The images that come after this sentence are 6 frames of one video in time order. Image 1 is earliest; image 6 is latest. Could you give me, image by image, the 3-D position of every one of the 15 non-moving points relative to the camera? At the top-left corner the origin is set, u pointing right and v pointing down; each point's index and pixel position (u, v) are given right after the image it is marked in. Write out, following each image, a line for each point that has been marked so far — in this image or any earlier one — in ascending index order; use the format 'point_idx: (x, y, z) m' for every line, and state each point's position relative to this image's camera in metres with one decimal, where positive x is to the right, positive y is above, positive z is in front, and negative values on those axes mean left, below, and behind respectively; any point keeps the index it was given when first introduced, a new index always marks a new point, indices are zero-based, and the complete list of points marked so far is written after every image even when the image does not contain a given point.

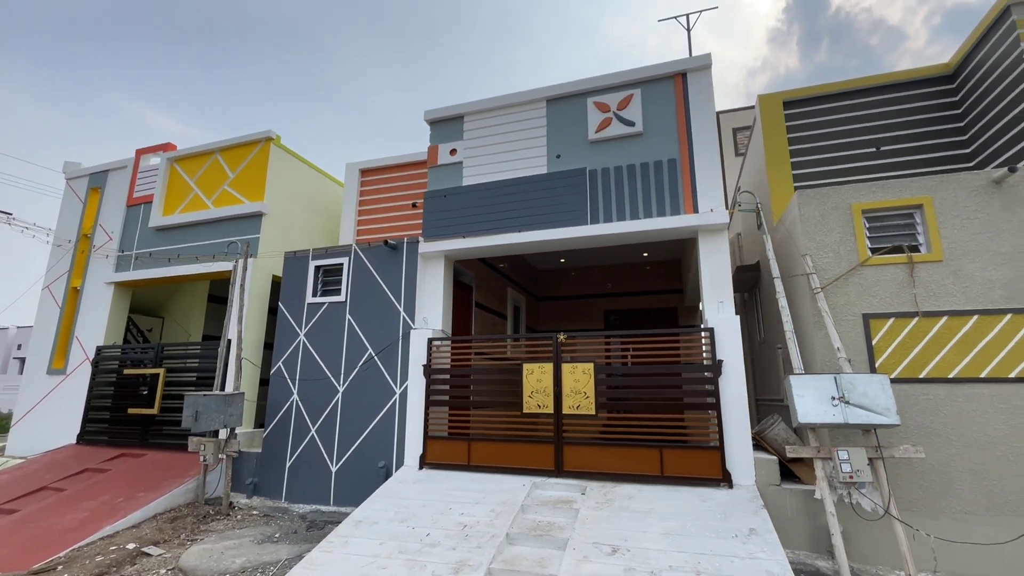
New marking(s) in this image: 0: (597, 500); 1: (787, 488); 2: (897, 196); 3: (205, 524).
0: (+1.0, -2.4, +5.3) m
1: (+3.1, -2.2, +5.2) m
2: (+4.5, +1.1, +5.4) m
3: (-4.1, -3.2, +6.3) m
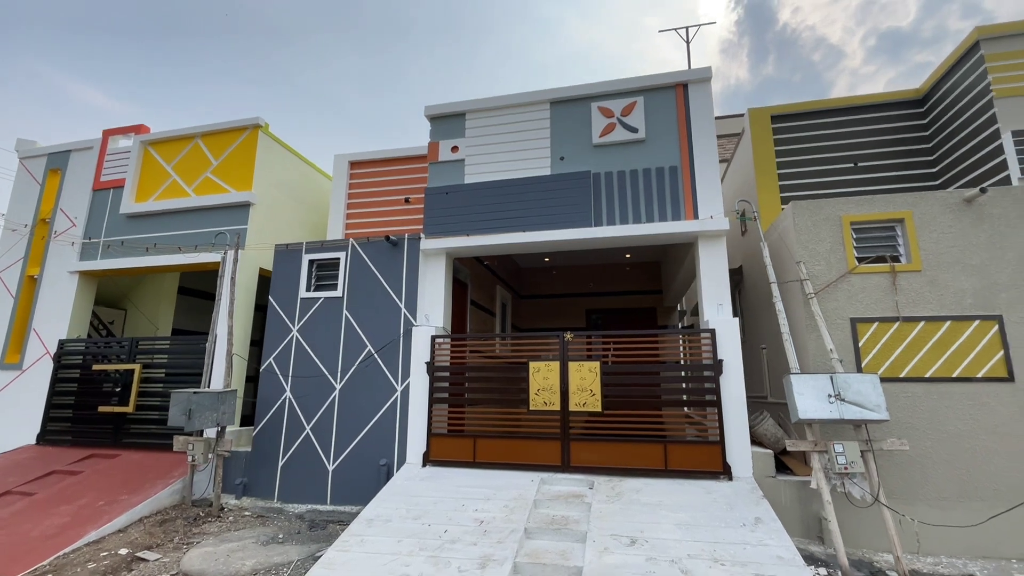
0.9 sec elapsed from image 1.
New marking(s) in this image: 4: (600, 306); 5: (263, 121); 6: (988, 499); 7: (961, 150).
0: (+1.1, -2.4, +5.5) m
1: (+3.2, -2.3, +5.6) m
2: (+4.7, +1.0, +5.9) m
3: (-4.1, -3.1, +6.0) m
4: (+2.4, -0.5, +12.6) m
5: (-4.5, +3.0, +8.5) m
6: (+5.1, -2.3, +5.0) m
7: (+6.5, +2.0, +6.7) m
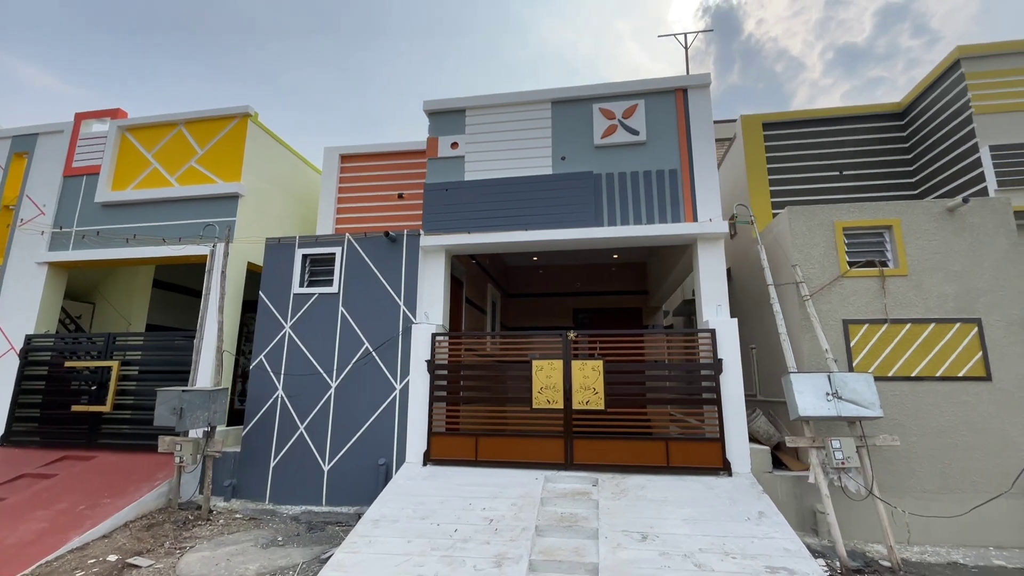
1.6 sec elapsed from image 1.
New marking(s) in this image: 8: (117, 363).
0: (+1.2, -2.4, +5.6) m
1: (+3.3, -2.3, +5.8) m
2: (+4.8, +0.9, +6.2) m
3: (-4.0, -3.0, +5.8) m
4: (+2.0, -0.5, +12.7) m
5: (-4.6, +3.1, +8.2) m
6: (+5.2, -2.3, +5.3) m
7: (+6.5, +1.9, +7.1) m
8: (-6.3, -1.2, +7.5) m
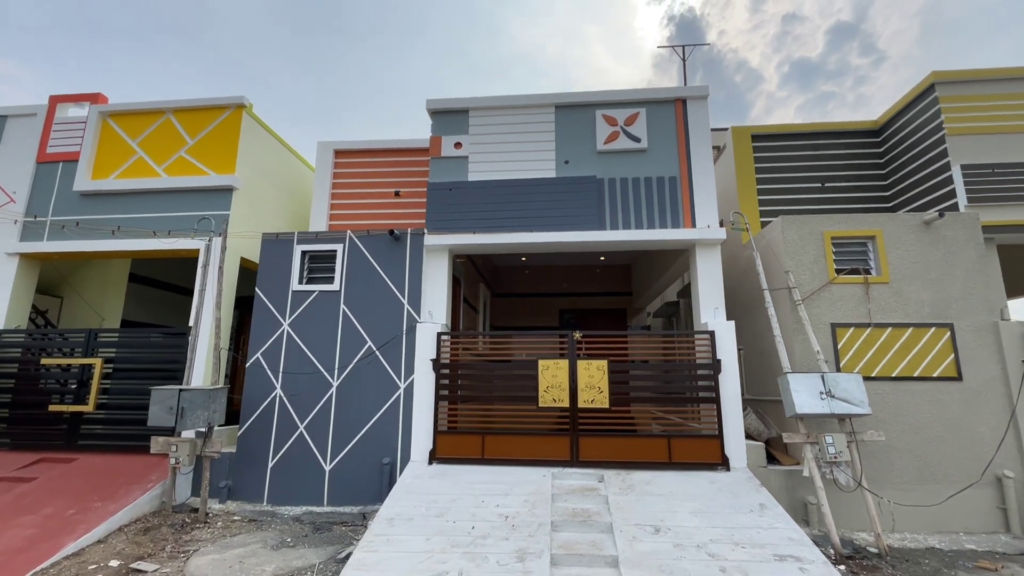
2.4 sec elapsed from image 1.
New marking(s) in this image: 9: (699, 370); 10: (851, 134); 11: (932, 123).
0: (+1.3, -2.5, +5.8) m
1: (+3.4, -2.4, +6.1) m
2: (+4.9, +0.9, +6.6) m
3: (-3.9, -3.0, +5.6) m
4: (+1.7, -0.5, +12.9) m
5: (-4.5, +3.2, +8.0) m
6: (+5.4, -2.4, +5.8) m
7: (+6.6, +1.8, +7.6) m
8: (-6.3, -1.1, +7.1) m
9: (+2.6, -1.1, +6.4) m
10: (+6.2, +2.8, +8.5) m
11: (+6.6, +2.6, +7.3) m
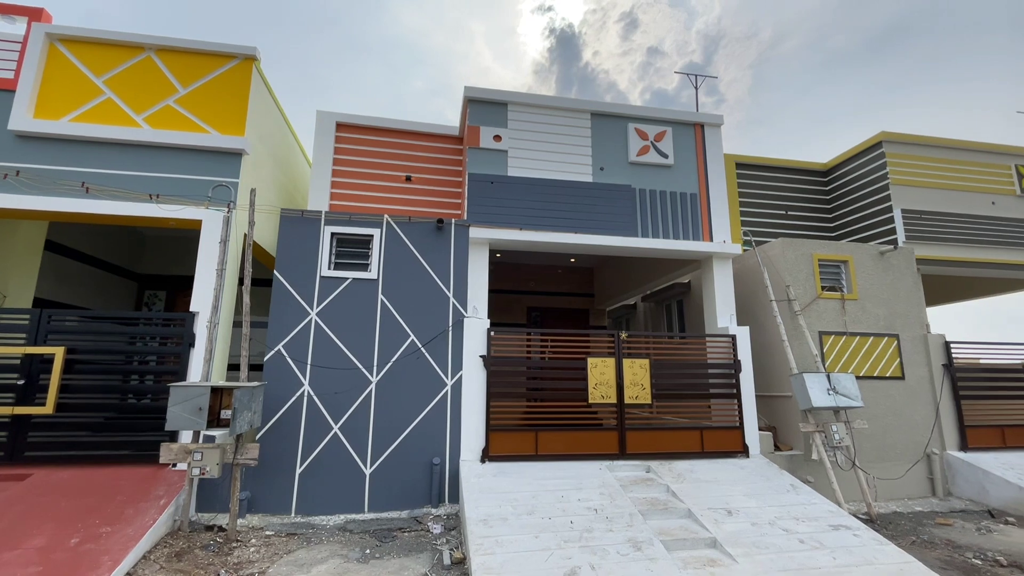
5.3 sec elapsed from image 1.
0: (+2.1, -2.5, +6.3) m
1: (+4.1, -2.6, +7.1) m
2: (+5.6, +0.6, +8.0) m
3: (-2.9, -2.8, +4.8) m
4: (+0.8, -0.5, +13.3) m
5: (-3.7, +3.5, +6.9) m
6: (+6.0, -2.7, +7.3) m
7: (+7.0, +1.5, +9.4) m
8: (-5.5, -0.7, +5.7) m
9: (+3.2, -1.2, +7.2) m
10: (+6.4, +2.5, +10.2) m
11: (+7.1, +2.3, +9.1) m
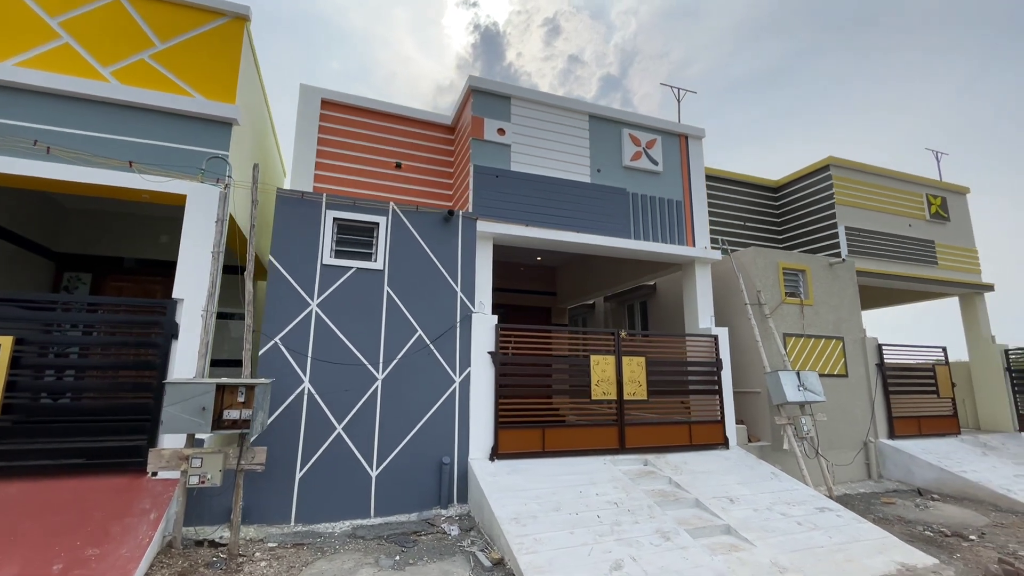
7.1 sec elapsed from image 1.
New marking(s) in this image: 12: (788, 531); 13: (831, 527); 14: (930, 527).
0: (+2.2, -2.5, +6.6) m
1: (+4.0, -2.6, +7.8) m
2: (+5.4, +0.5, +8.9) m
3: (-2.5, -2.6, +4.3) m
4: (-0.2, -0.4, +13.3) m
5: (-3.5, +3.7, +6.2) m
6: (+5.9, -2.8, +8.3) m
7: (+6.6, +1.3, +10.5) m
8: (-5.1, -0.5, +4.7) m
9: (+3.2, -1.3, +7.7) m
10: (+6.0, +2.4, +11.1) m
11: (+6.8, +2.1, +10.2) m
12: (+3.1, -2.8, +5.3) m
13: (+3.8, -2.8, +5.5) m
14: (+5.6, -3.2, +6.2) m
